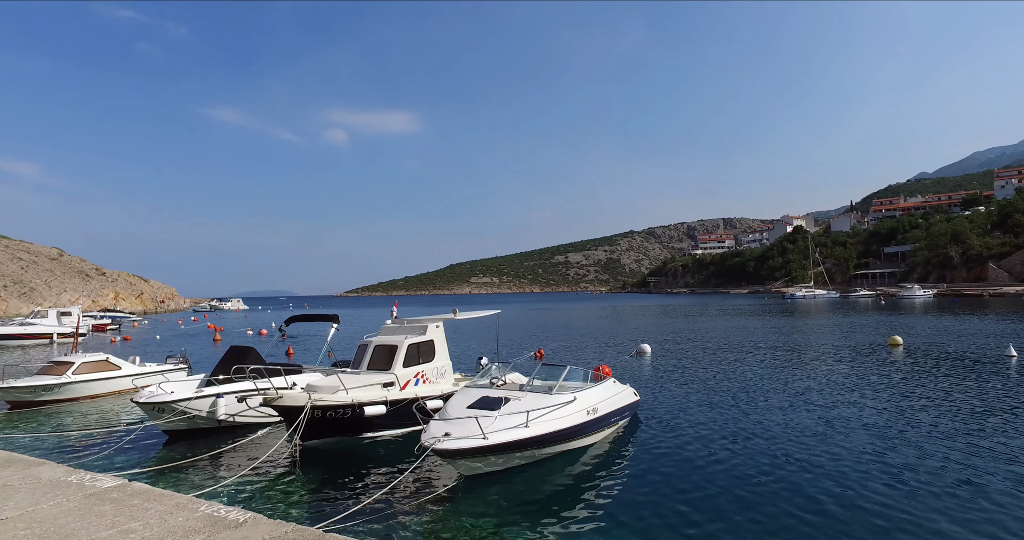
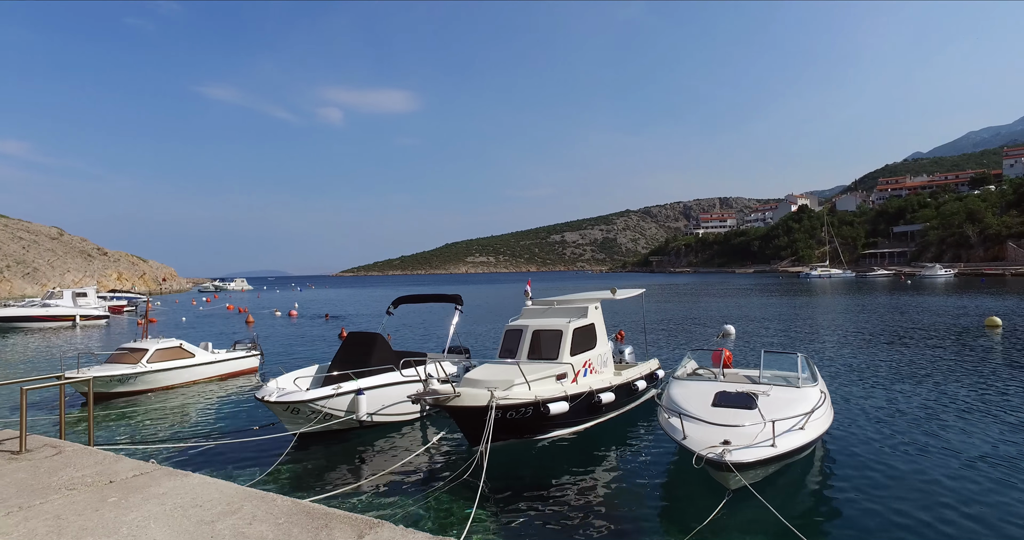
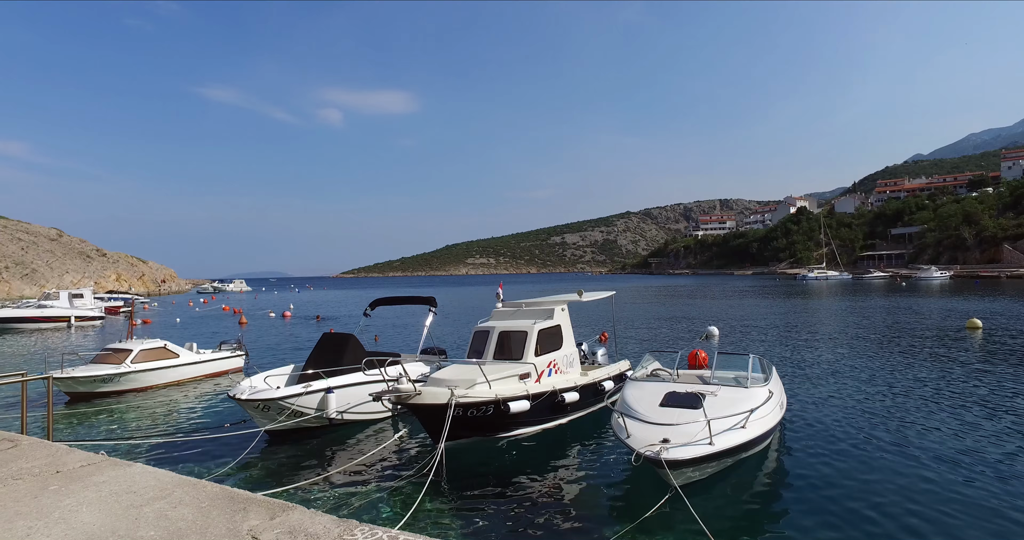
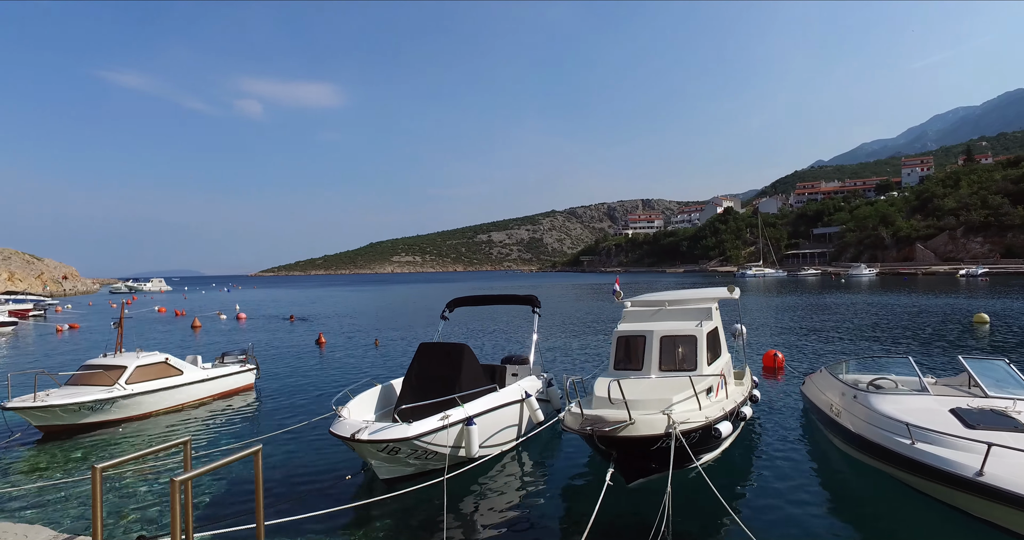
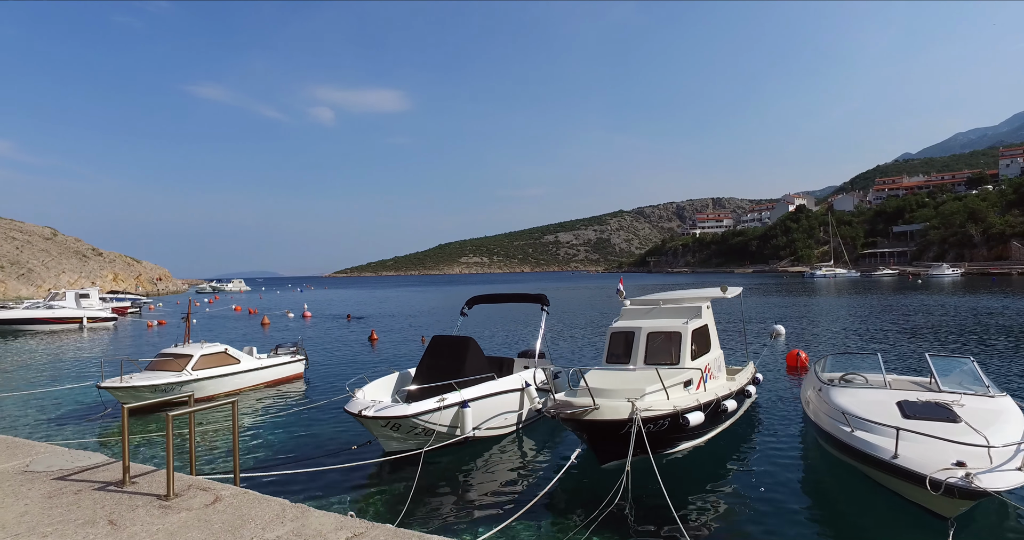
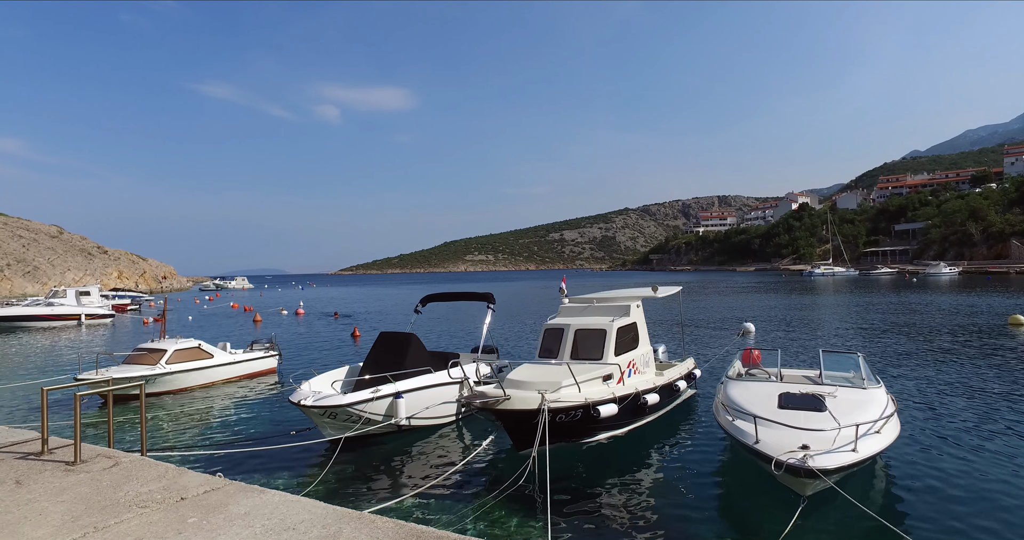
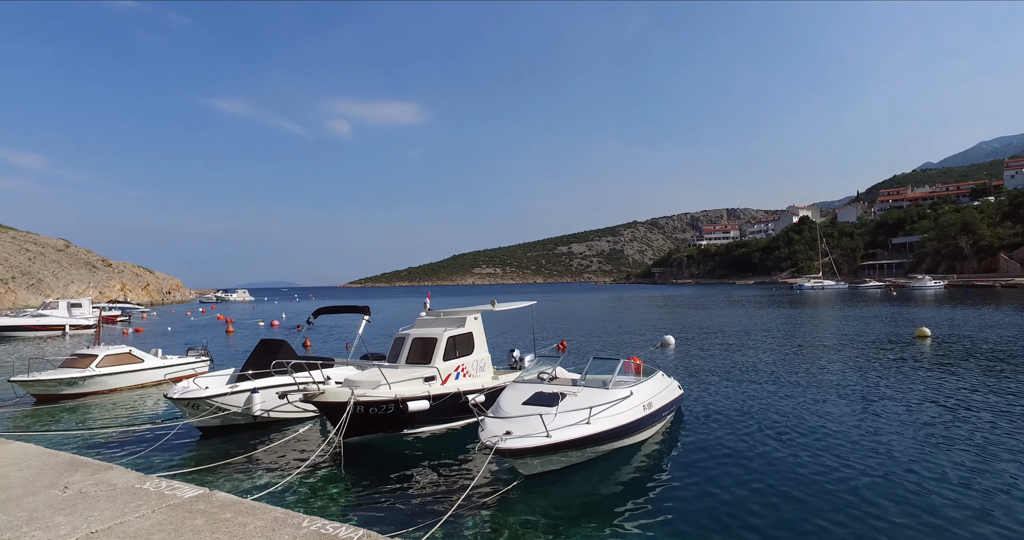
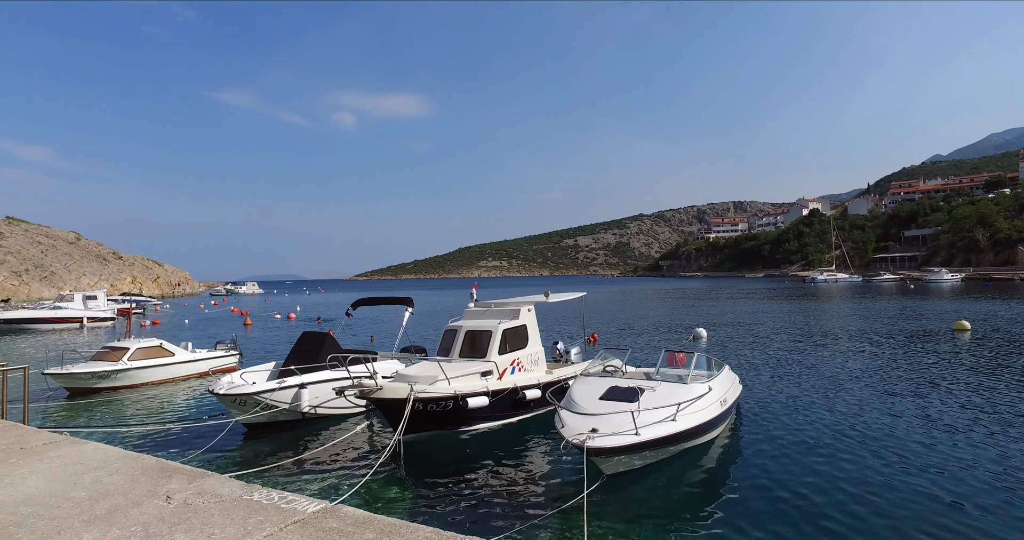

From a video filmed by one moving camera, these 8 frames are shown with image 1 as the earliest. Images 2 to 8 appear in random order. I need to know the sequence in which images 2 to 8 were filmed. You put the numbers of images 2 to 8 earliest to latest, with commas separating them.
7, 8, 3, 2, 6, 5, 4
